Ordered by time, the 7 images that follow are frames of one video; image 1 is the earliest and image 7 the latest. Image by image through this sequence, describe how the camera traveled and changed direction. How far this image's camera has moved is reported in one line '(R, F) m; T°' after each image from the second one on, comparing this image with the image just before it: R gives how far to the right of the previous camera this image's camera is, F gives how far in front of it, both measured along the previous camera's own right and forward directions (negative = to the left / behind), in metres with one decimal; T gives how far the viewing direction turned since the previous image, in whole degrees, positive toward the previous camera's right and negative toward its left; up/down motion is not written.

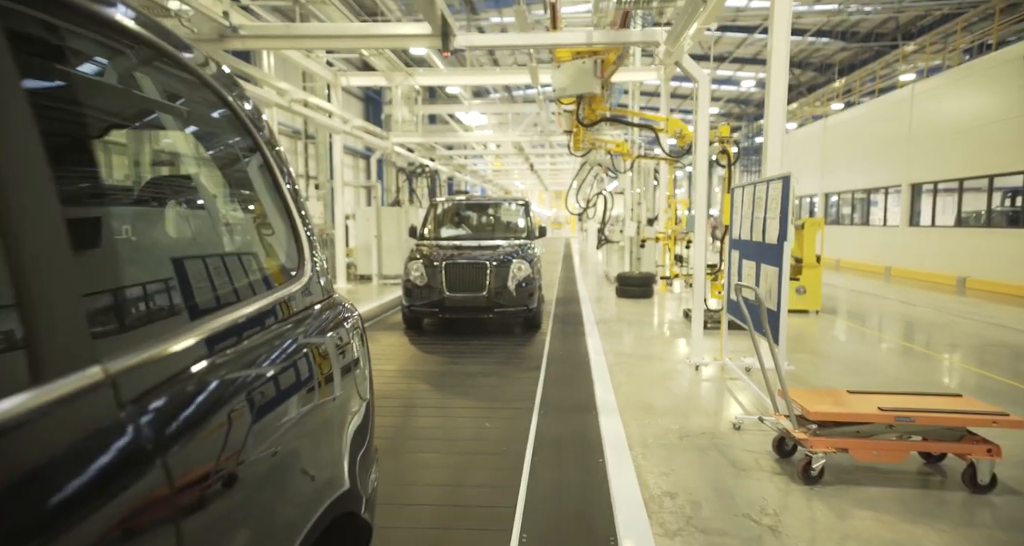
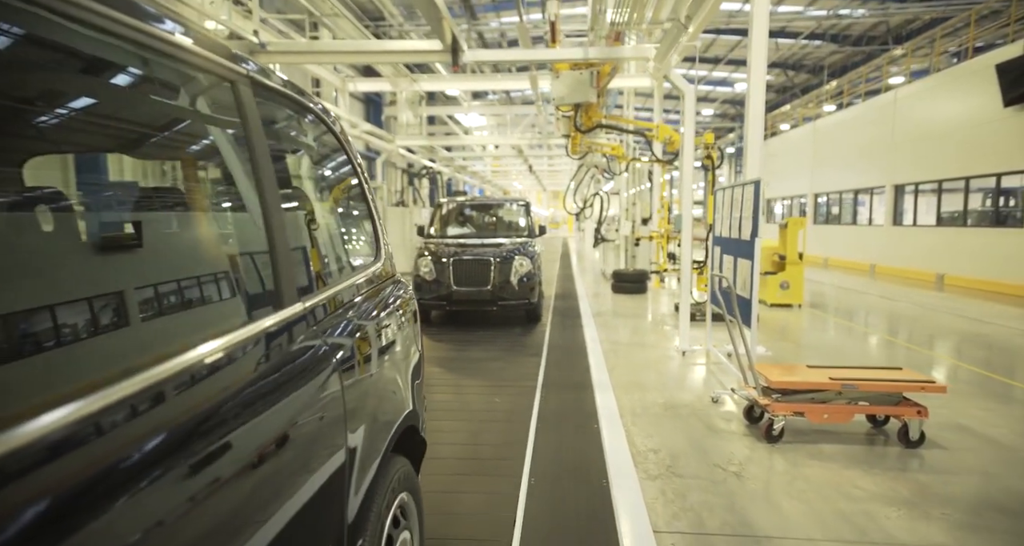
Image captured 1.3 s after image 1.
(-0.1, -0.6) m; 0°
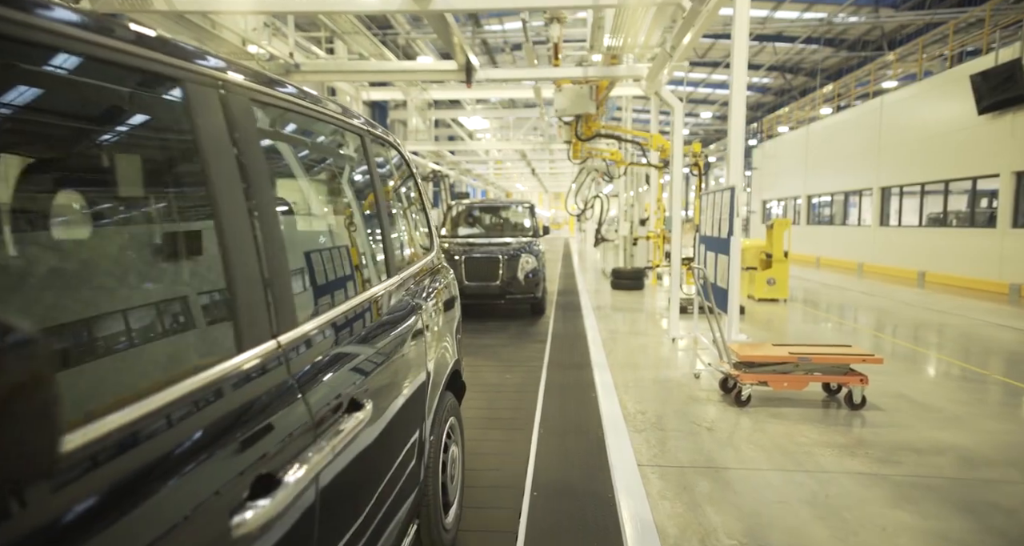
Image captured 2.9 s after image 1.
(-0.1, -0.7) m; 0°
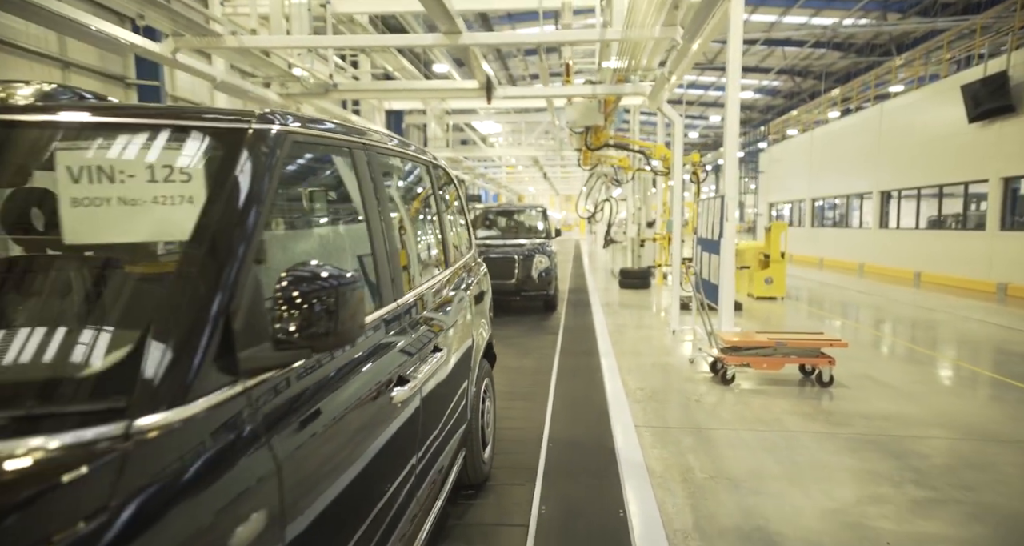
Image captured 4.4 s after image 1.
(-0.1, -0.8) m; -1°
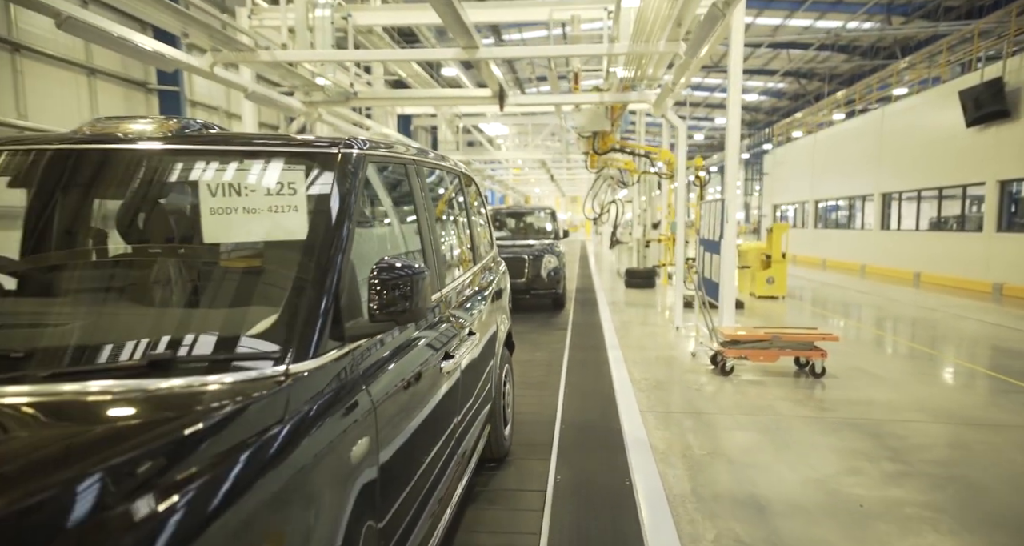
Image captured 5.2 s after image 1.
(-0.1, -0.4) m; -1°
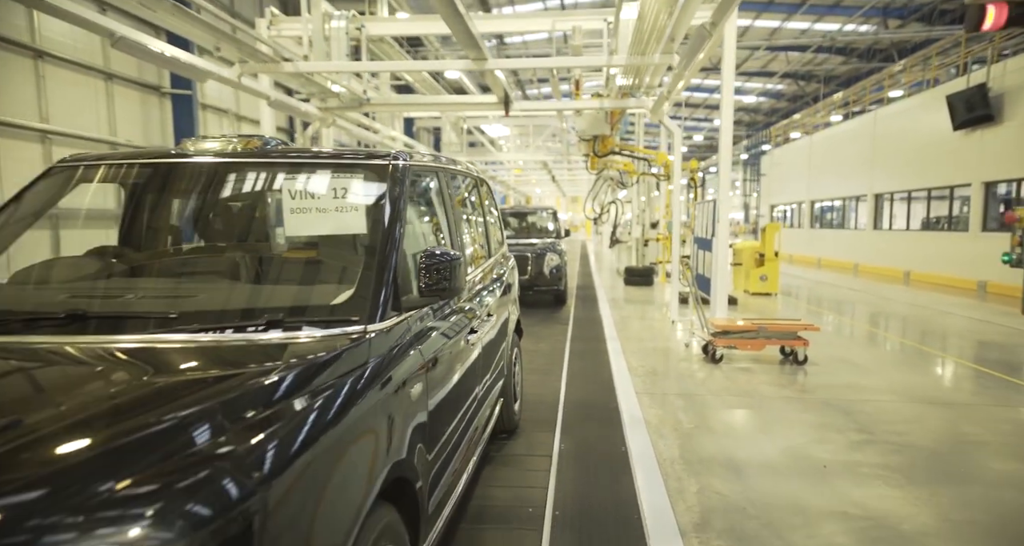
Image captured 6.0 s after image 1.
(-0.1, -0.4) m; 0°
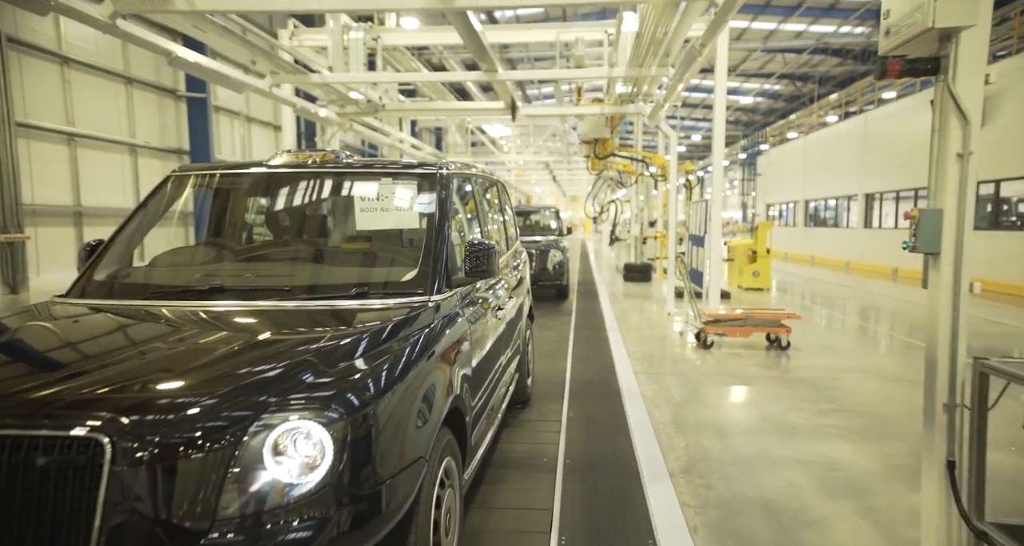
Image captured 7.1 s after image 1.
(-0.1, -0.6) m; 0°
